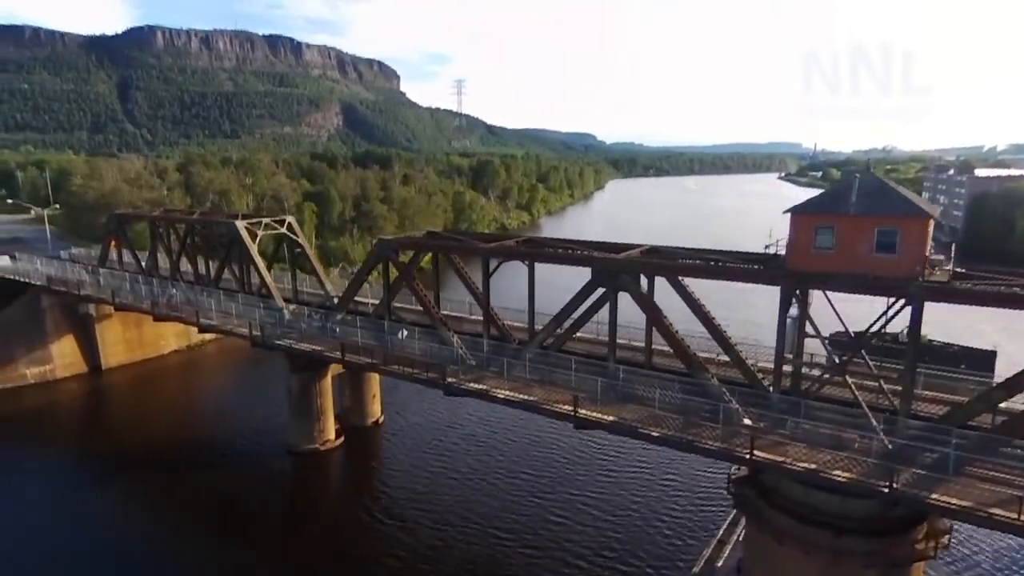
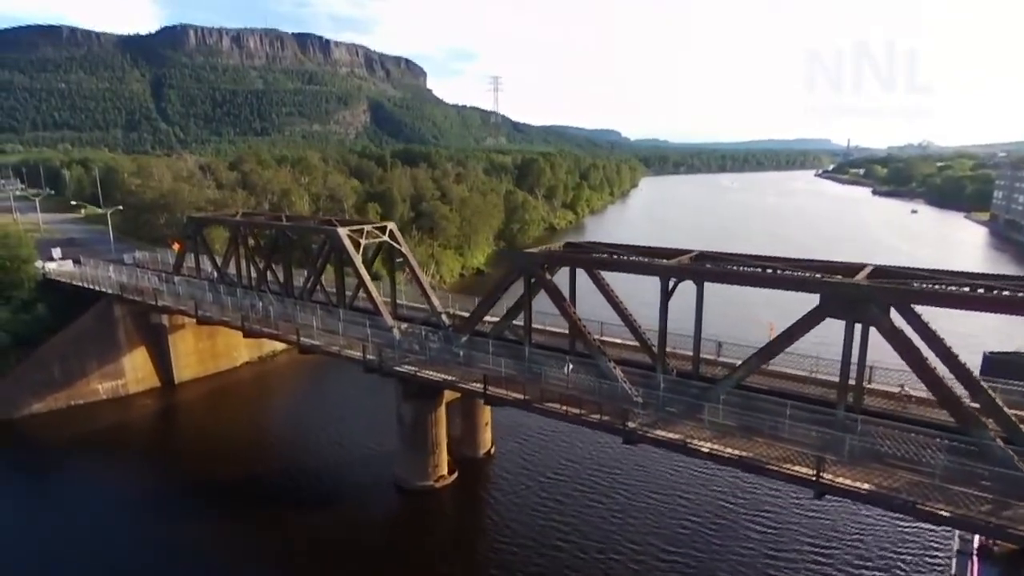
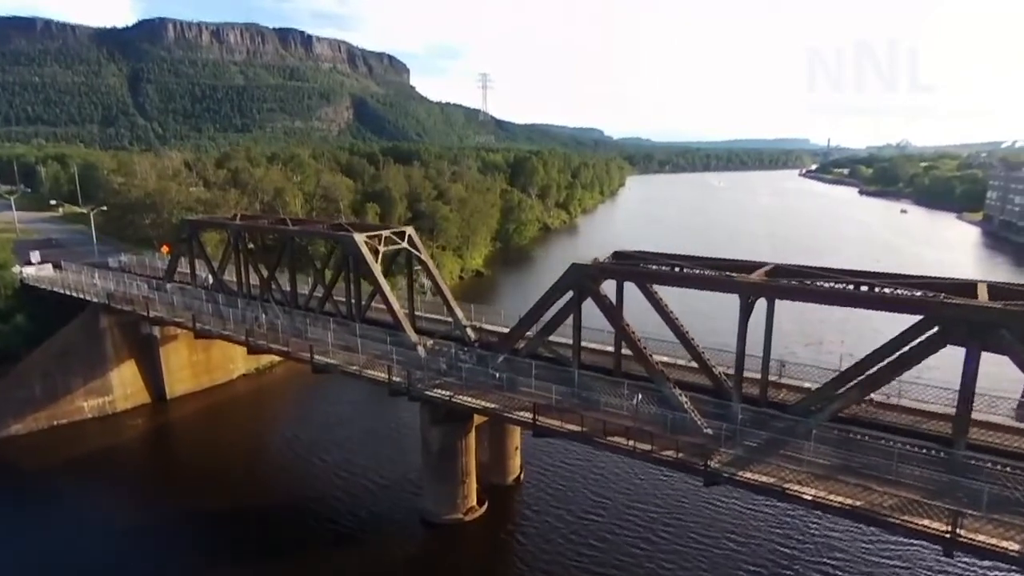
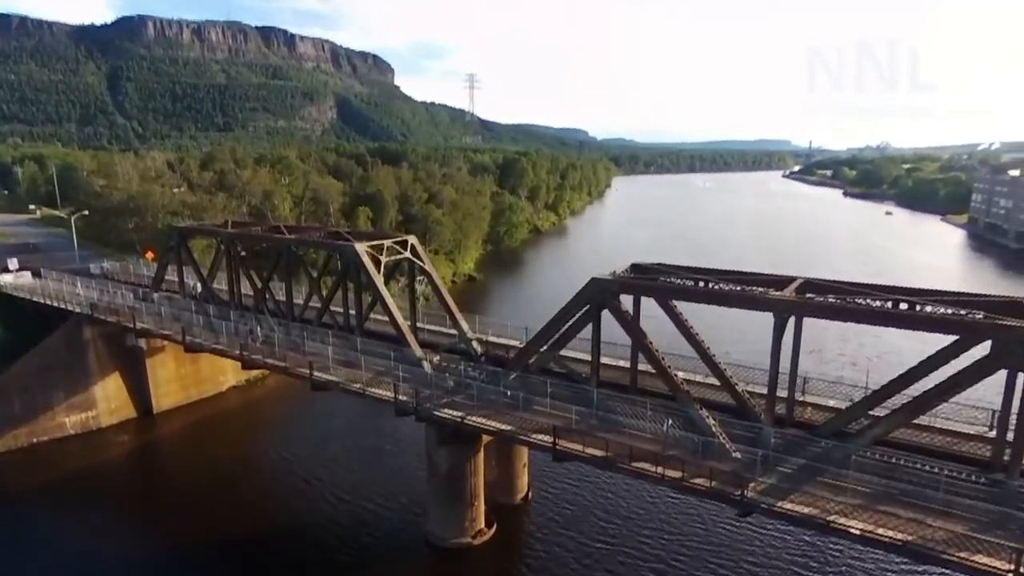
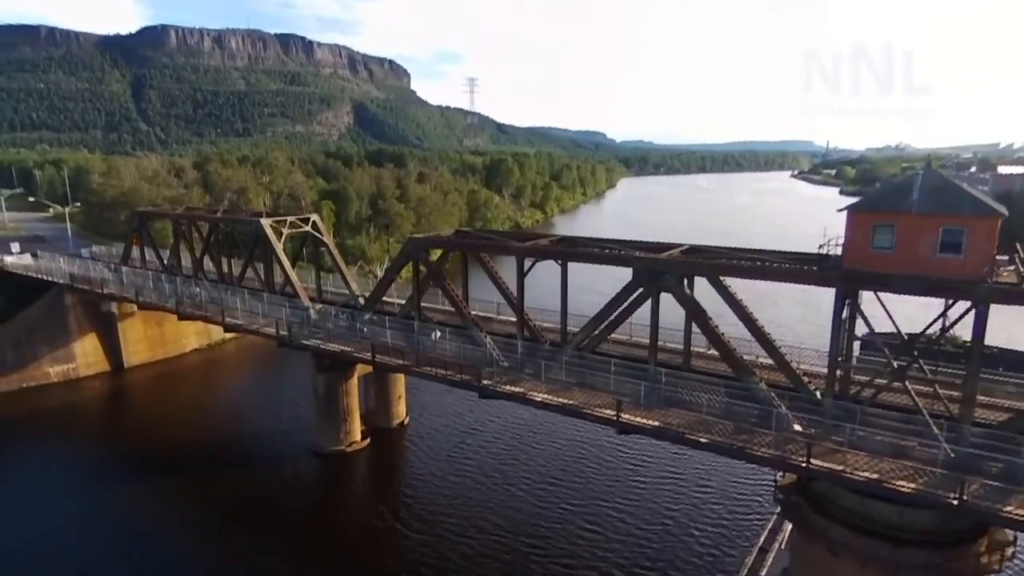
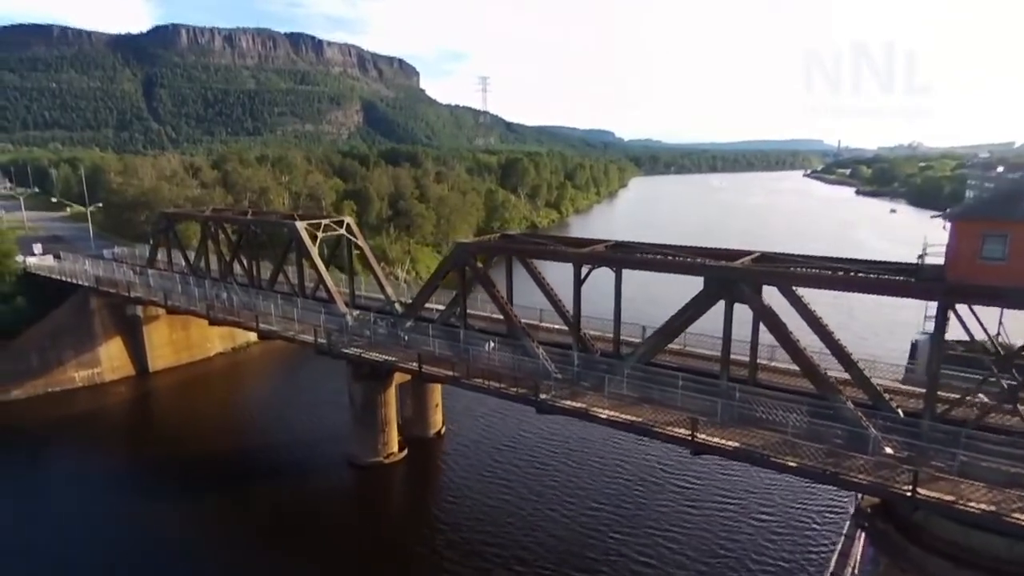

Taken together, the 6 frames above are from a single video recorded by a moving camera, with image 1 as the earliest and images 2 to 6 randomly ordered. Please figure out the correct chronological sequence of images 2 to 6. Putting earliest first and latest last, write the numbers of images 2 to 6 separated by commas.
5, 6, 2, 3, 4
